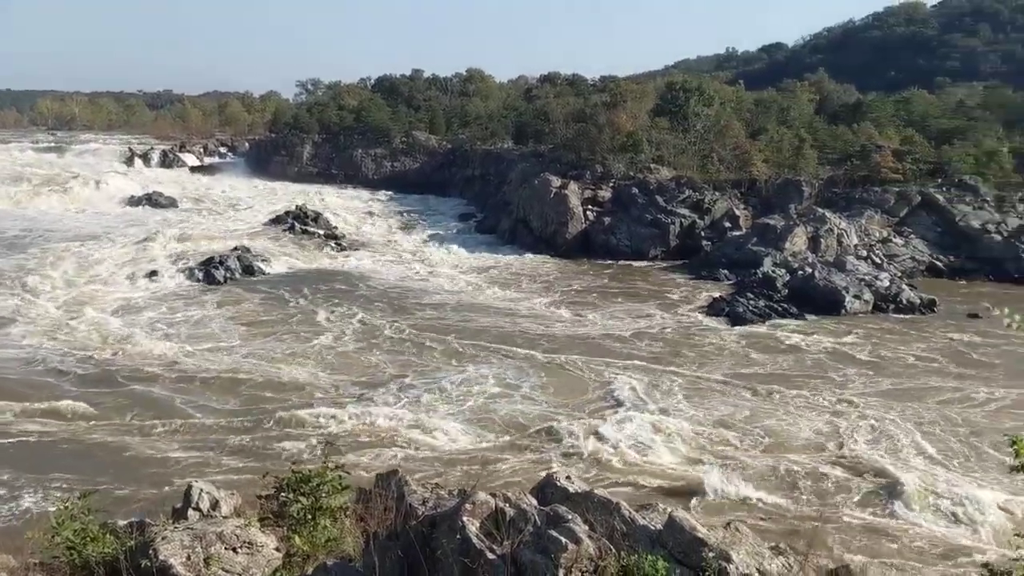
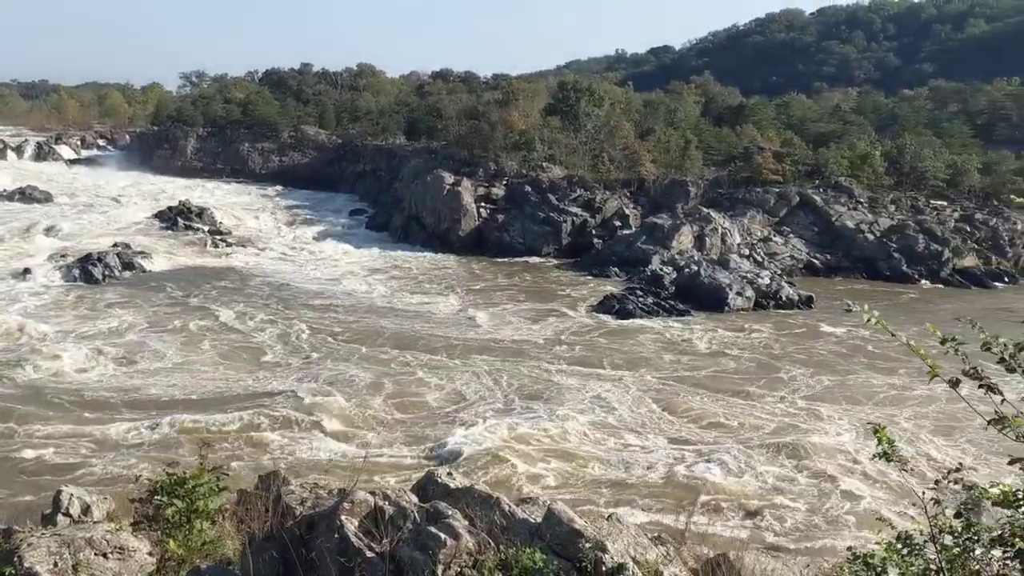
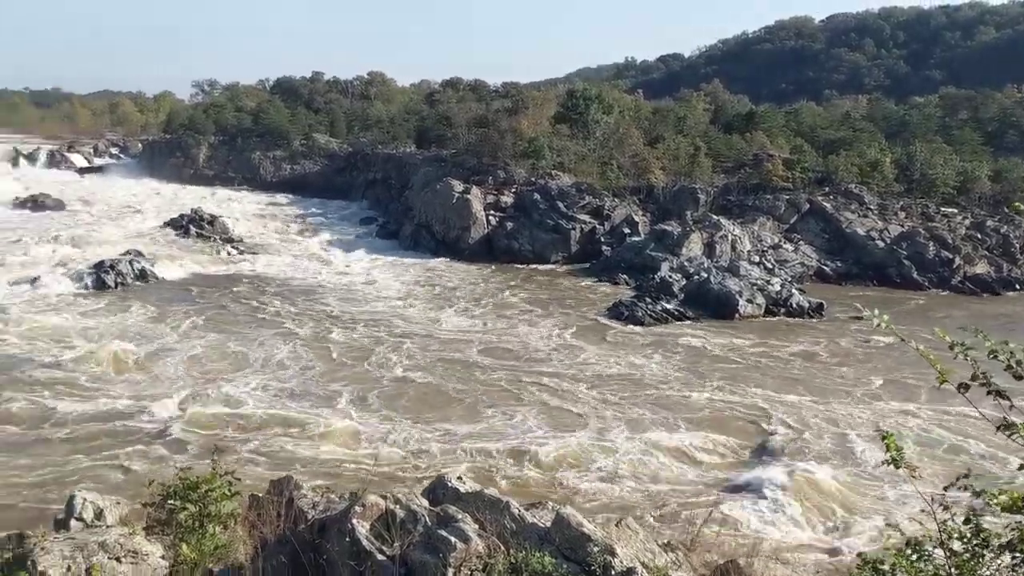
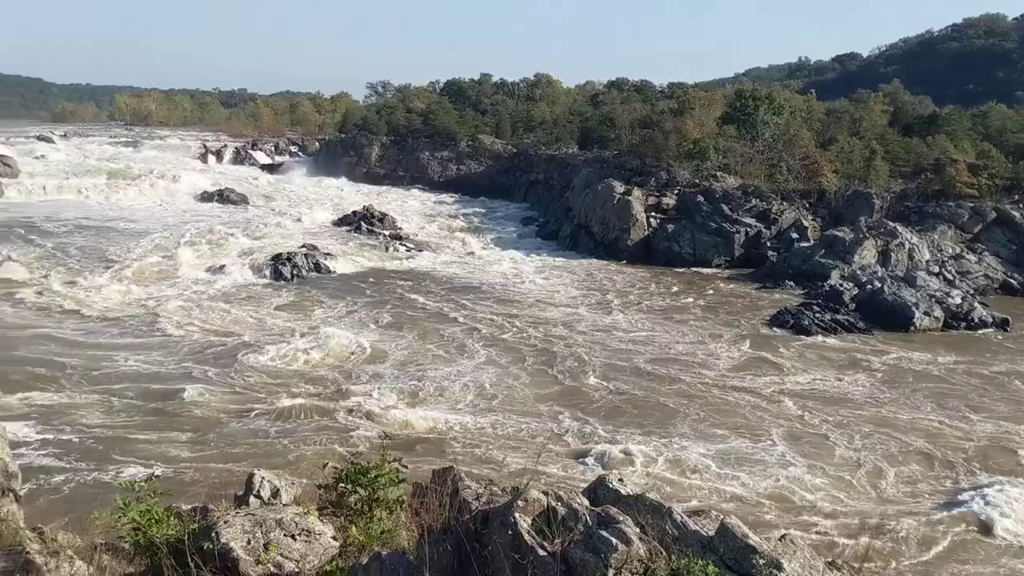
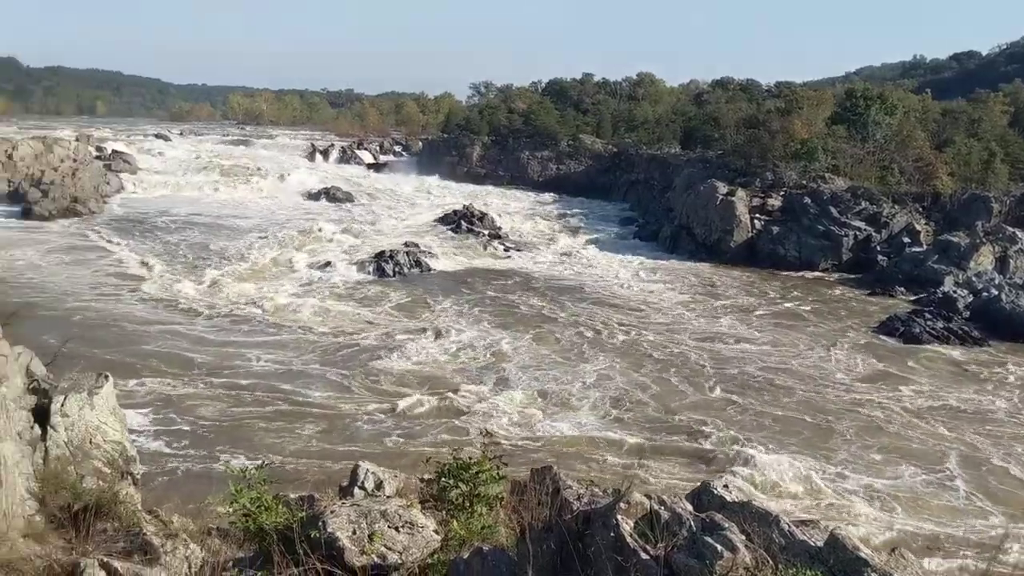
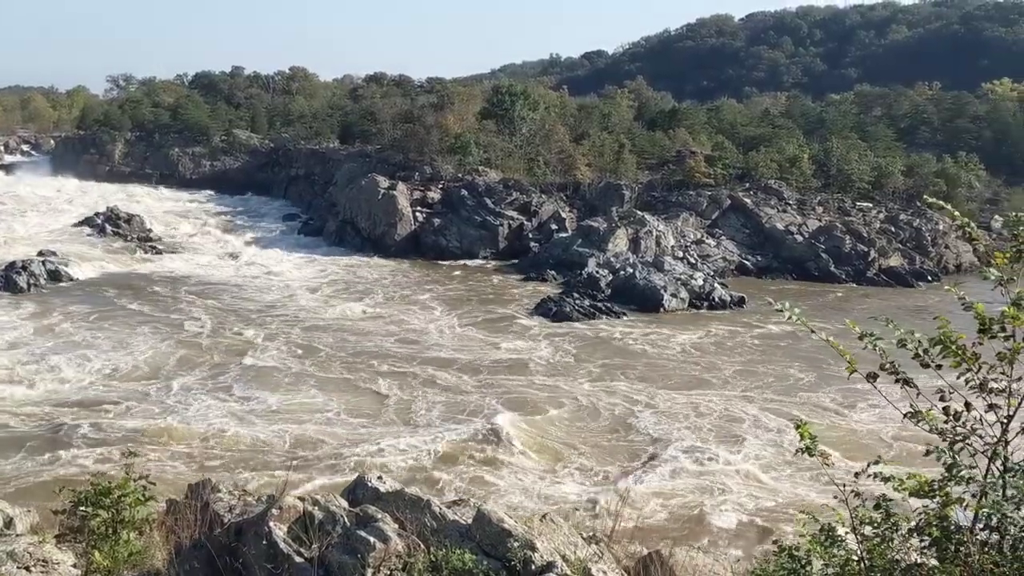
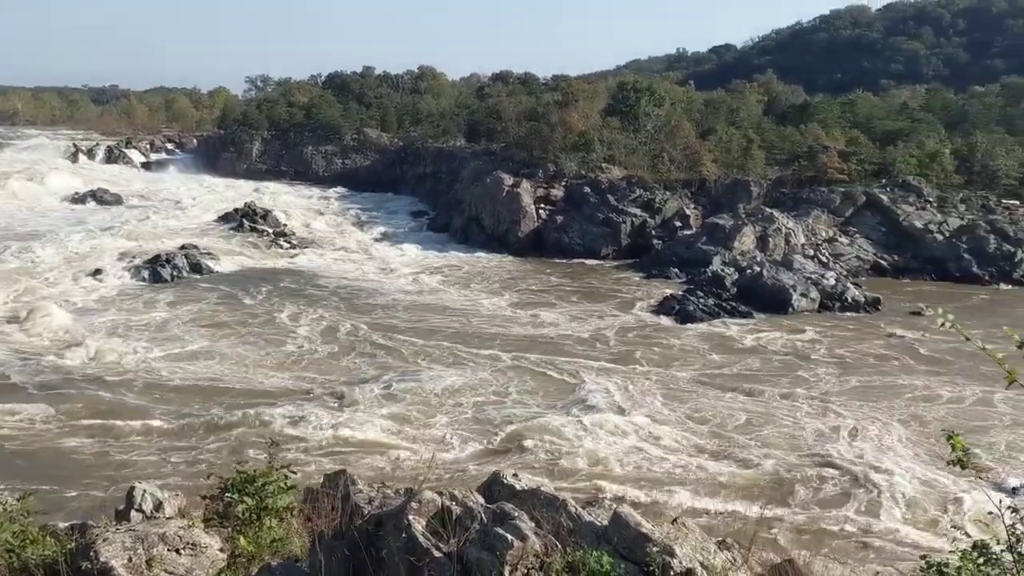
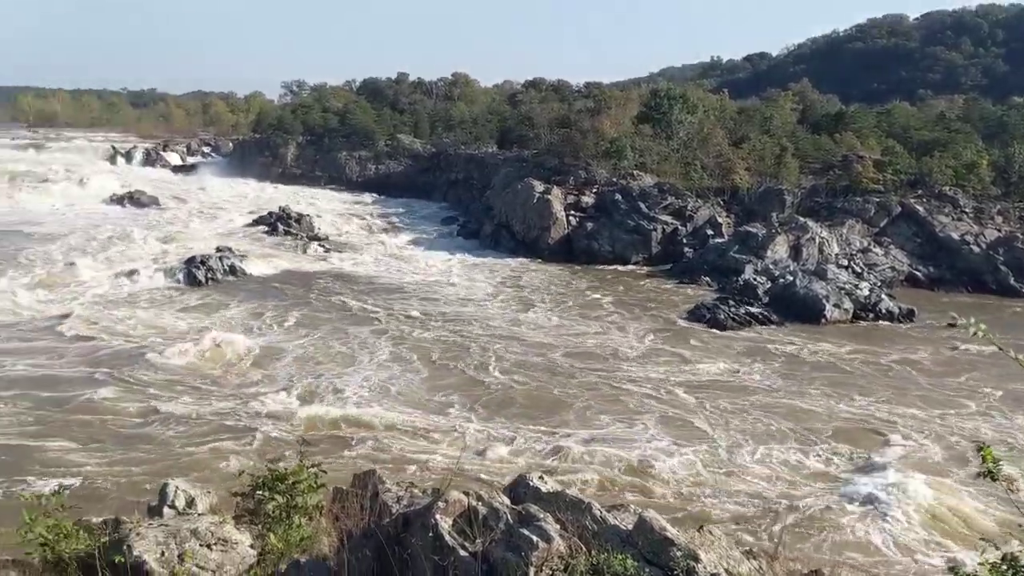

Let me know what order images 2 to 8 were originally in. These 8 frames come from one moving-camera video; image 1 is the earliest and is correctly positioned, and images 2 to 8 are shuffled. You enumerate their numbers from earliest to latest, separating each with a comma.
7, 2, 6, 3, 8, 4, 5
